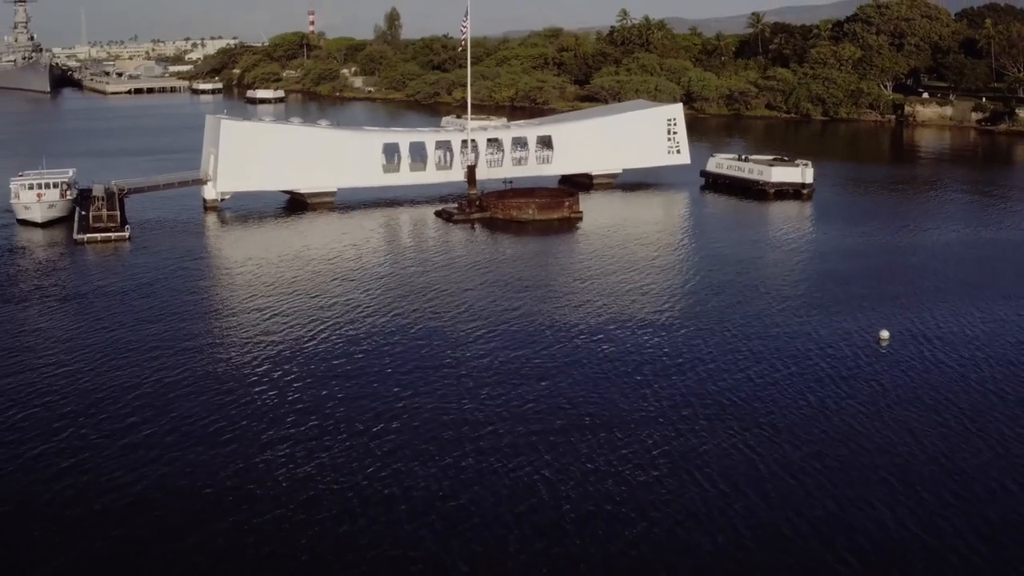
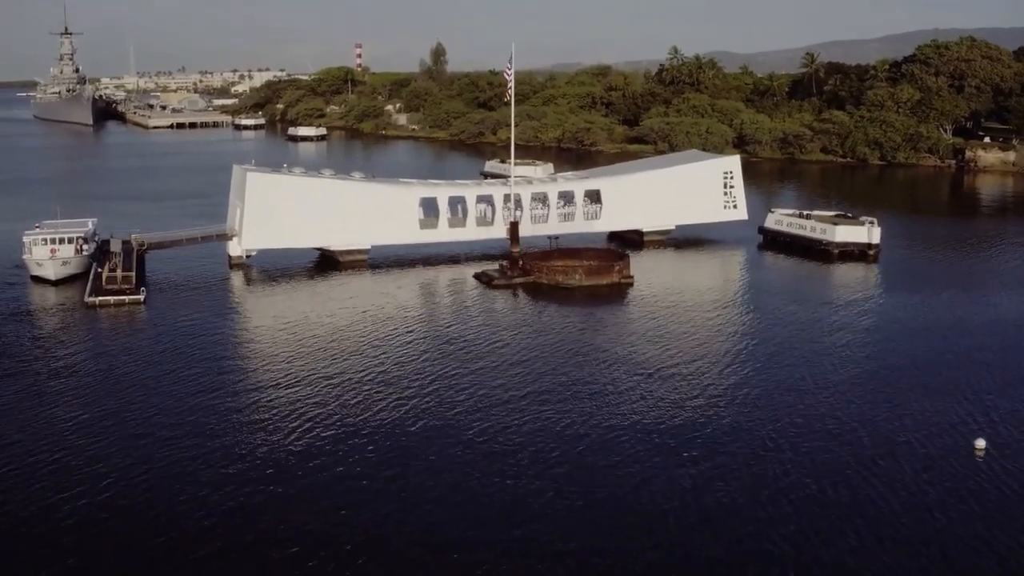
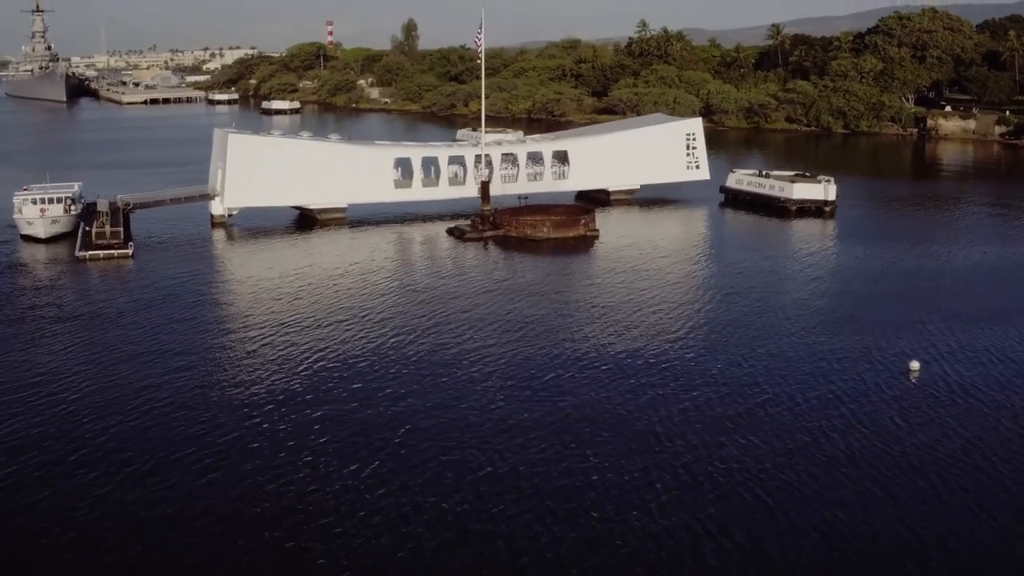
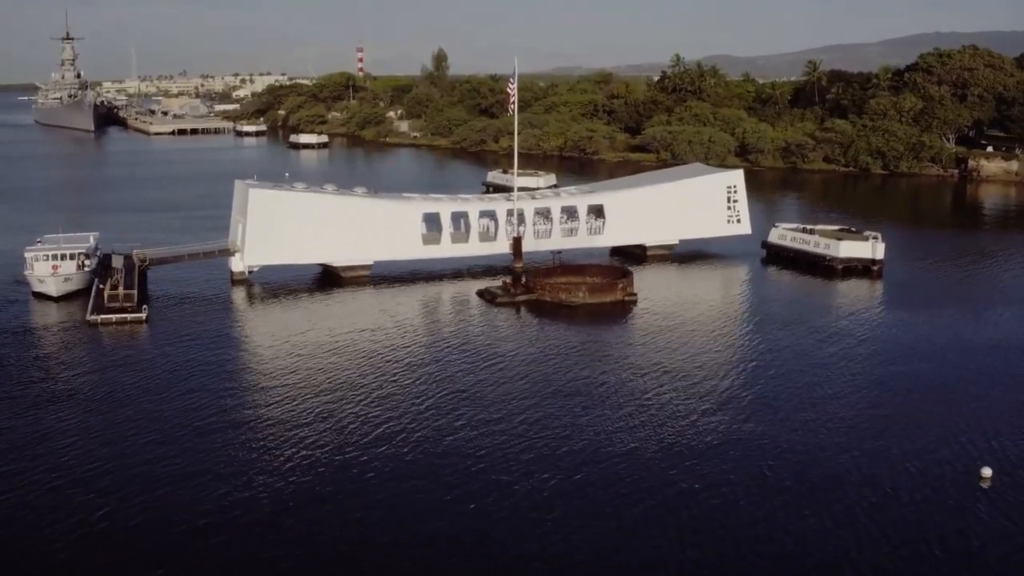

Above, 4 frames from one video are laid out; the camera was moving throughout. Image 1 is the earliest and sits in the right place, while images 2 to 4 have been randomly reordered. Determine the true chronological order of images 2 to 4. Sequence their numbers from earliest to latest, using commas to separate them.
3, 2, 4
